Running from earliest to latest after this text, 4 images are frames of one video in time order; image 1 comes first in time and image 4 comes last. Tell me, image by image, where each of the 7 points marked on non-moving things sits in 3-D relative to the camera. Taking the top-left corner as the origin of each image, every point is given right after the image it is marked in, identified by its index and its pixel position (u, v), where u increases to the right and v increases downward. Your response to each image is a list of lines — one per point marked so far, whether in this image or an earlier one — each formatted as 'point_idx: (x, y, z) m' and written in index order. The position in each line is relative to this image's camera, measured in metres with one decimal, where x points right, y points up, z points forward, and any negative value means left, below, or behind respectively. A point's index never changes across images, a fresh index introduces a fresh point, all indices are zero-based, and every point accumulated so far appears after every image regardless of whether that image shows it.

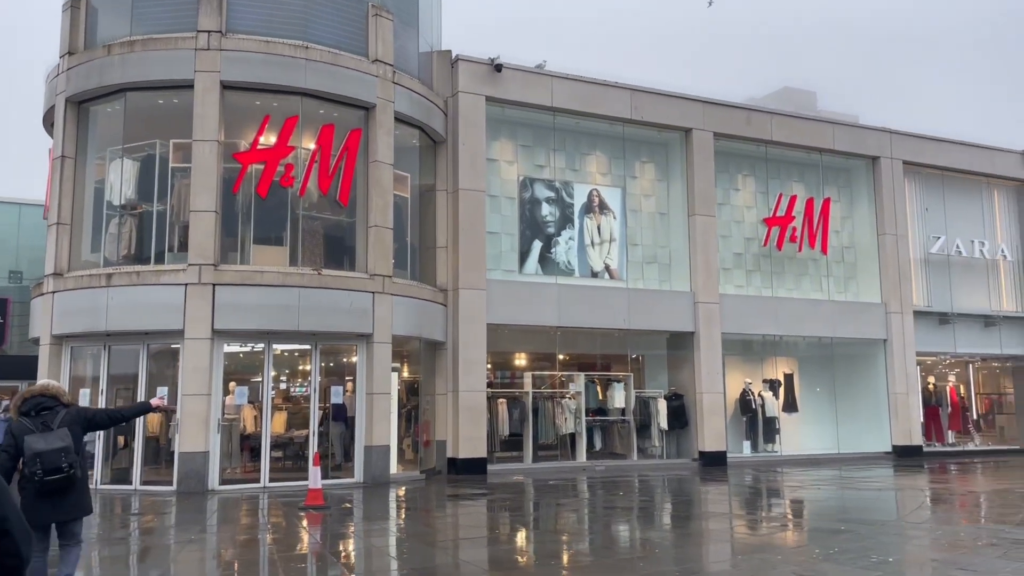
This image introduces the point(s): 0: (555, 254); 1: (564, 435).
0: (+1.0, +0.8, +19.8) m
1: (+1.3, -3.5, +19.4) m
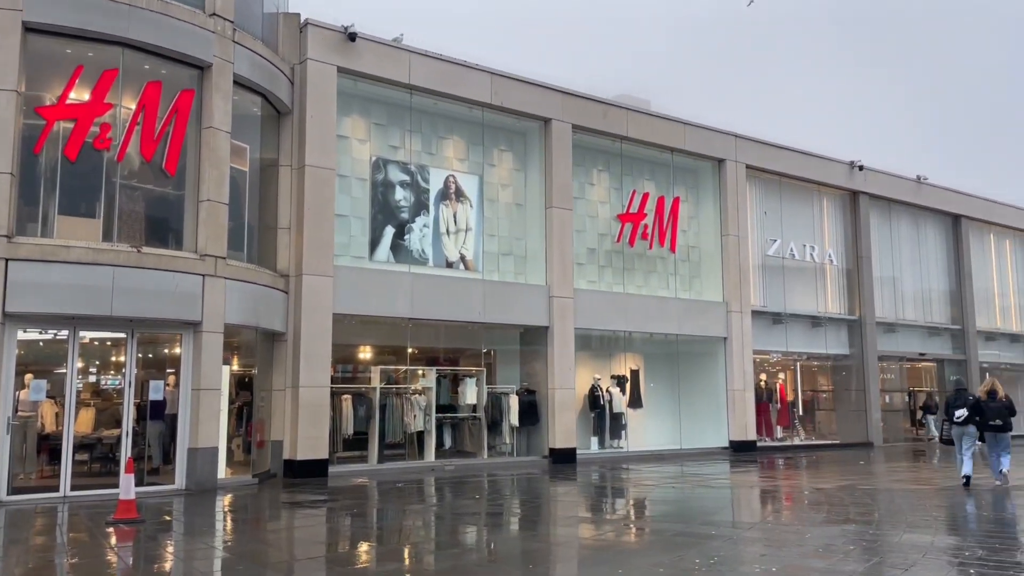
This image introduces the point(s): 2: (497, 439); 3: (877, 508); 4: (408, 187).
0: (-2.4, +1.1, +18.6) m
1: (-2.2, -3.3, +18.3) m
2: (-0.4, -3.6, +19.5) m
3: (+6.7, -4.0, +15.0) m
4: (-2.4, +2.3, +18.8) m
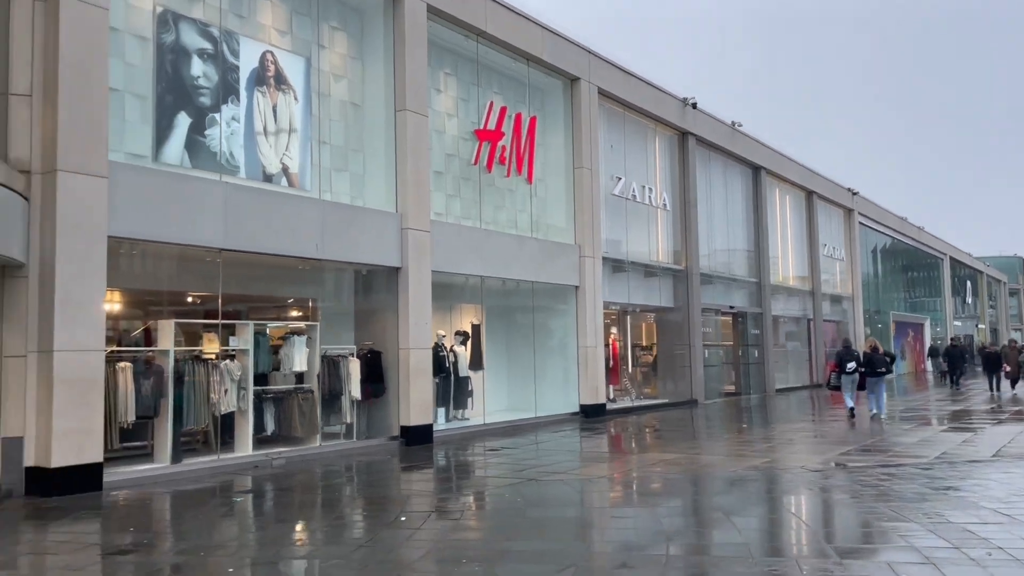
0: (-4.7, +2.3, +12.8) m
1: (-4.6, -2.0, +12.8) m
2: (-3.2, -2.3, +14.5) m
3: (+4.9, -3.0, +12.8) m
4: (-4.7, +3.6, +12.9) m
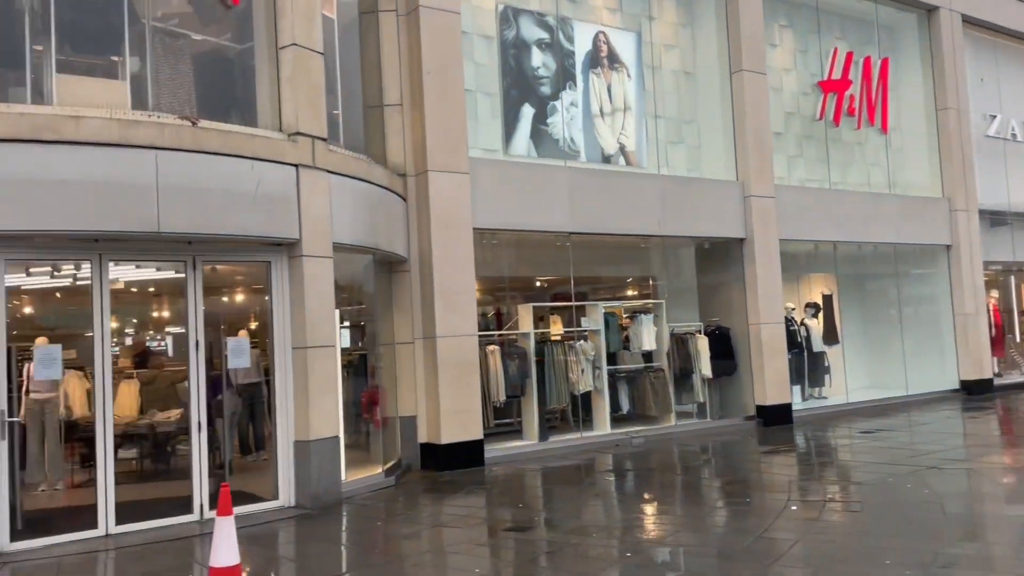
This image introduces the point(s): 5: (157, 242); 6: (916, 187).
0: (+0.7, +2.6, +13.1) m
1: (+1.1, -1.7, +13.1) m
2: (+2.9, -1.9, +14.2) m
3: (+9.9, -2.3, +9.6) m
4: (+0.6, +3.9, +13.2) m
5: (-3.7, +0.5, +8.6) m
6: (+8.7, +2.2, +17.6) m
